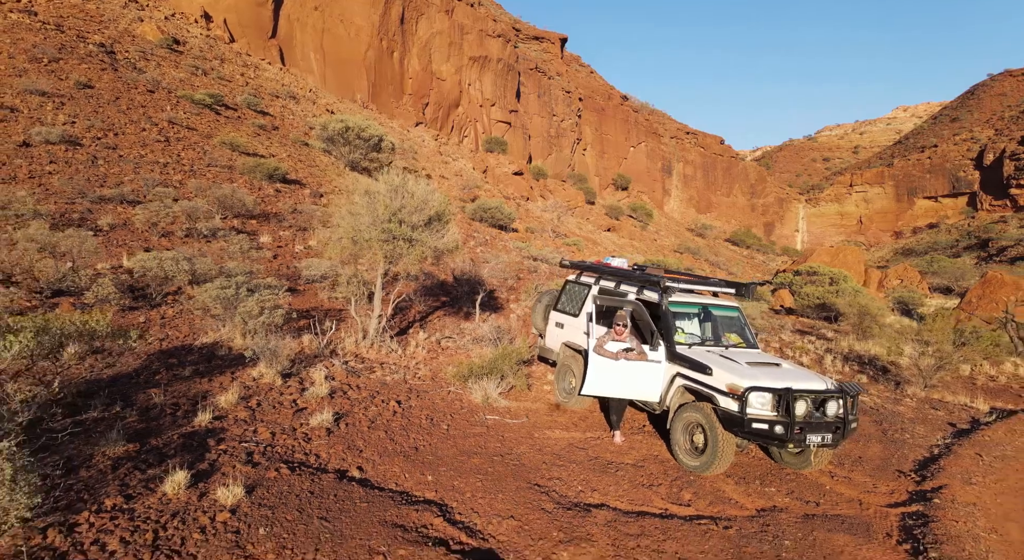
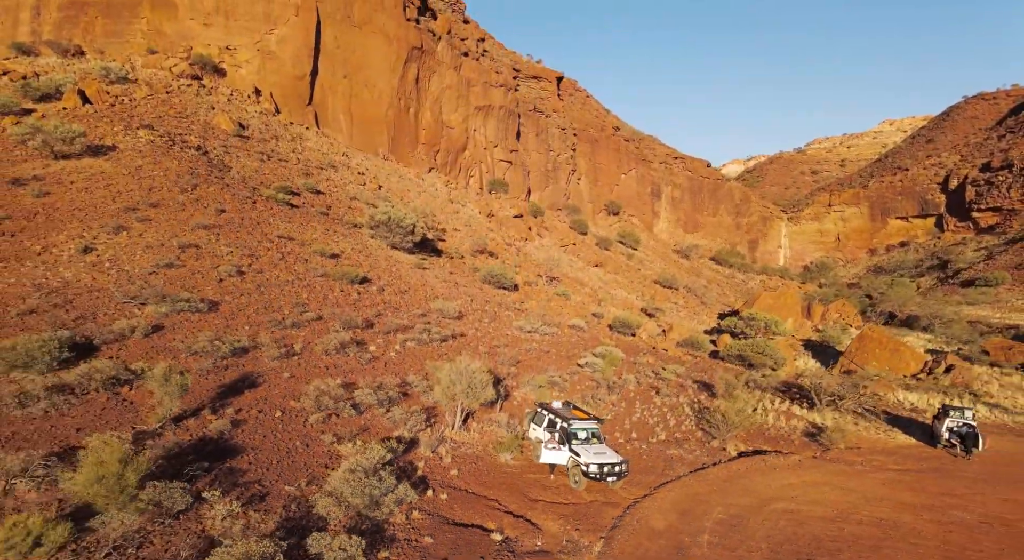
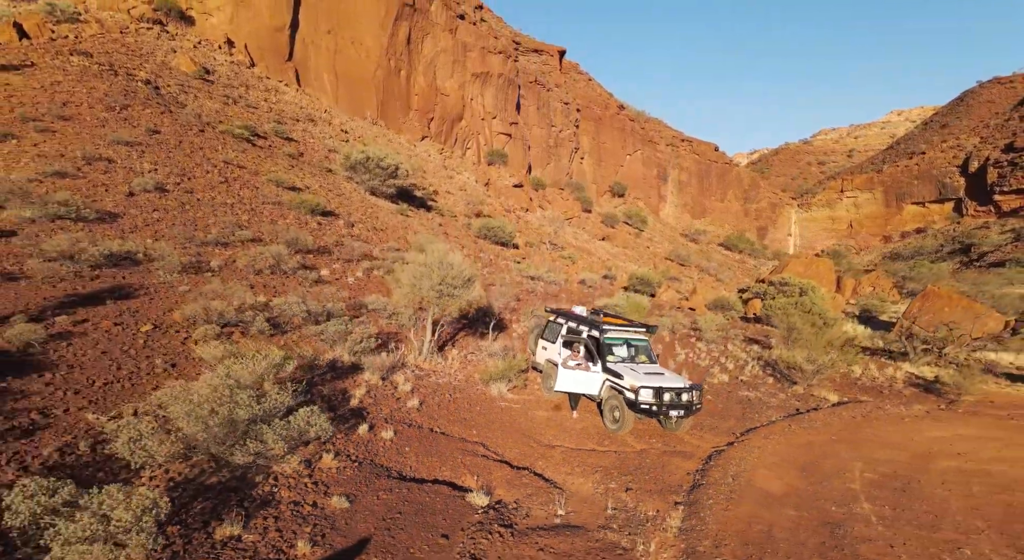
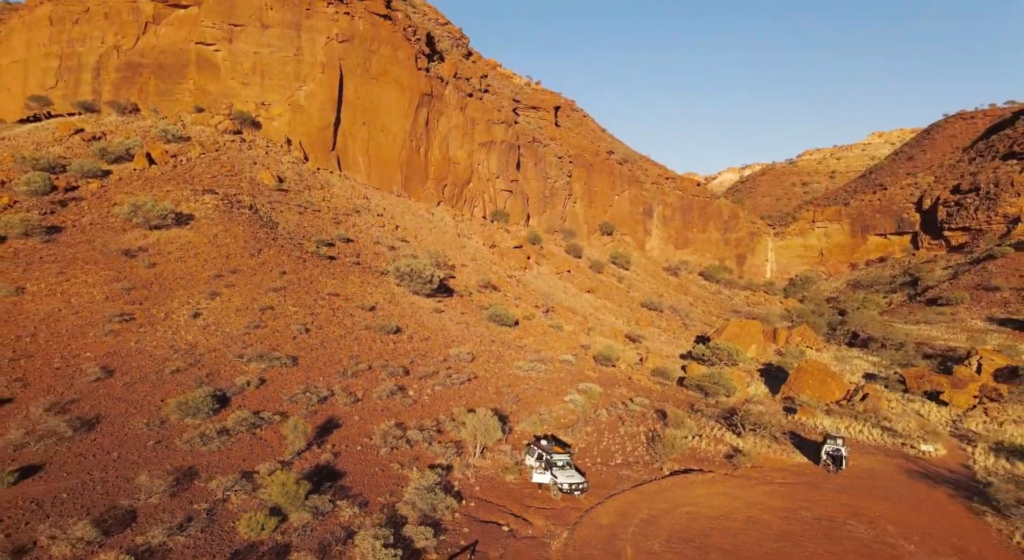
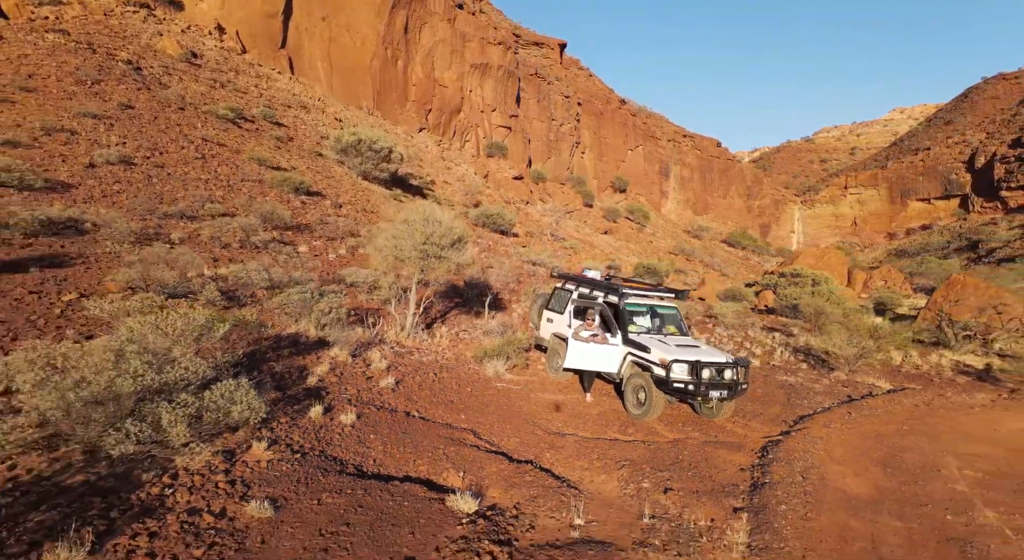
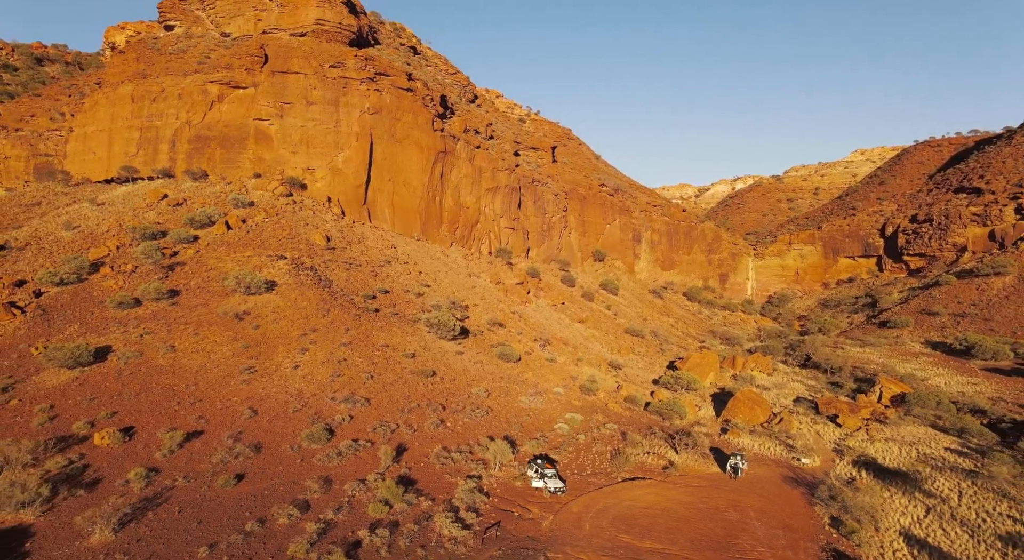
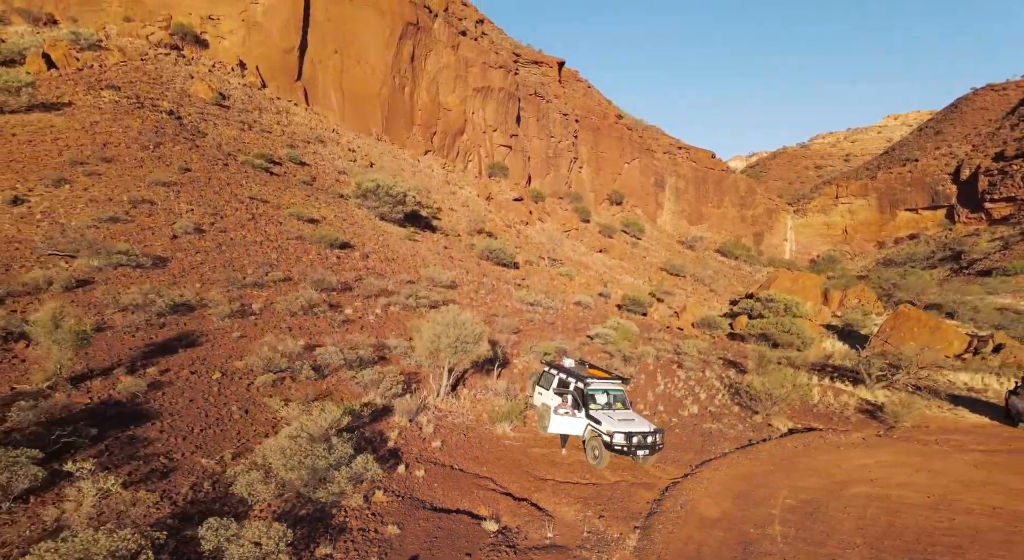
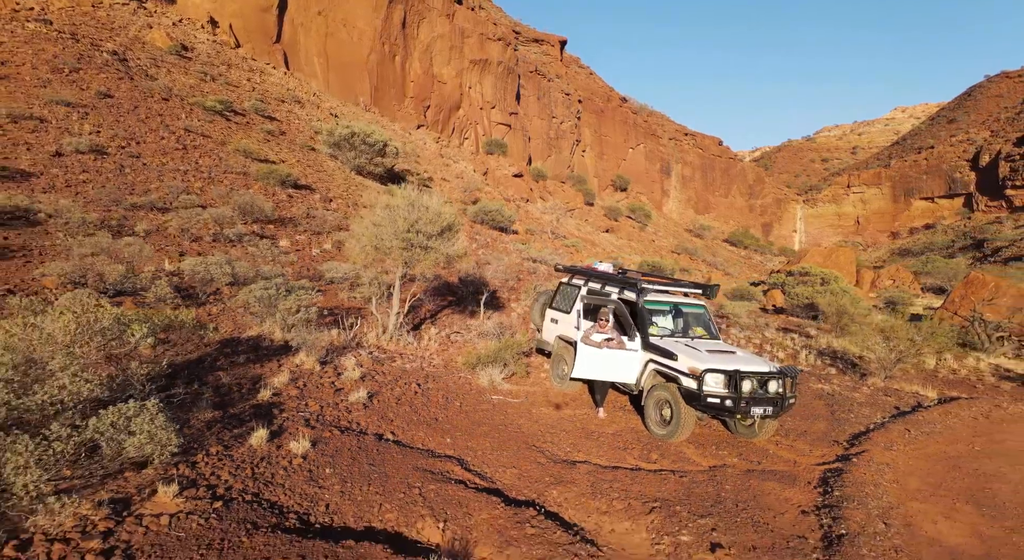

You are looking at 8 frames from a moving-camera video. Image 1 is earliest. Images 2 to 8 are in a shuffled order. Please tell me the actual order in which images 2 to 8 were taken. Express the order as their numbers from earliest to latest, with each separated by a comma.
8, 5, 3, 7, 2, 4, 6
